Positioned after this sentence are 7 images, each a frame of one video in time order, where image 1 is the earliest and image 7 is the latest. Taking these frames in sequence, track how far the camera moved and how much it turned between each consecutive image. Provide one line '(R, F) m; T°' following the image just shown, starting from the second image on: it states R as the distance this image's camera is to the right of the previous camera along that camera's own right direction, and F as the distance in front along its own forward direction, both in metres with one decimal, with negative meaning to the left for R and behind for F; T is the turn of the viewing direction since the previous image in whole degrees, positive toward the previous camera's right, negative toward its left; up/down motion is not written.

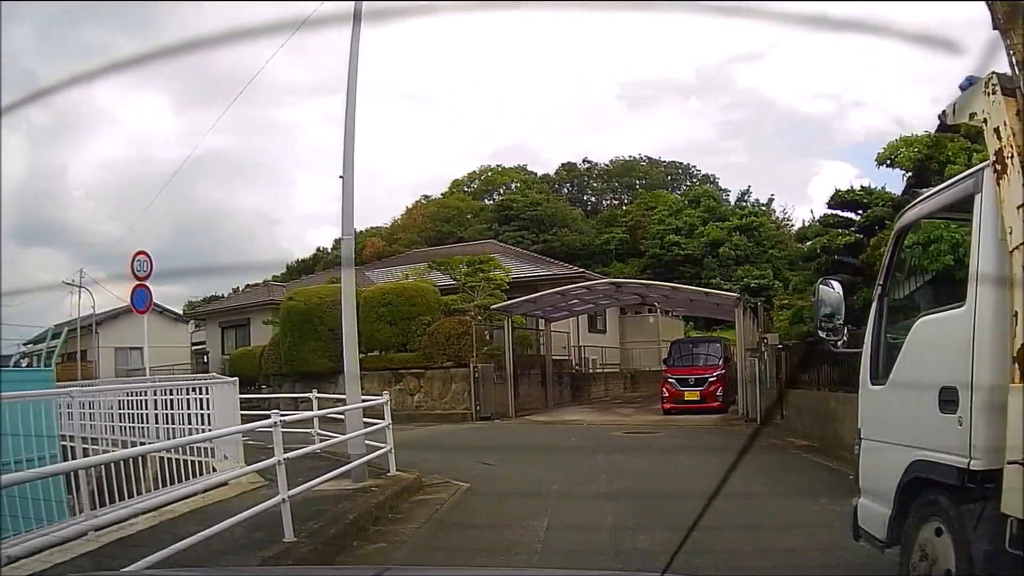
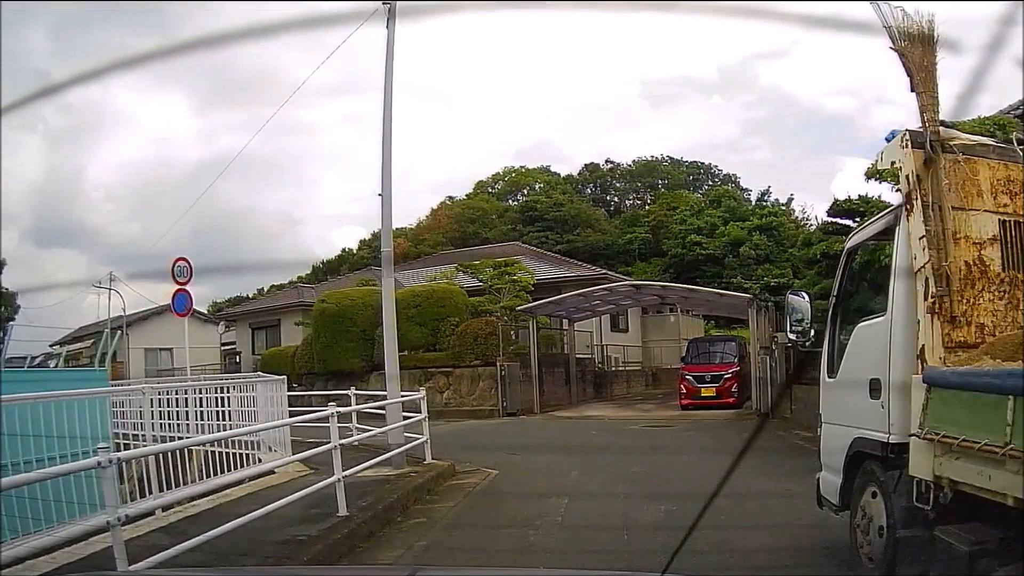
(0.0, -0.7) m; -2°
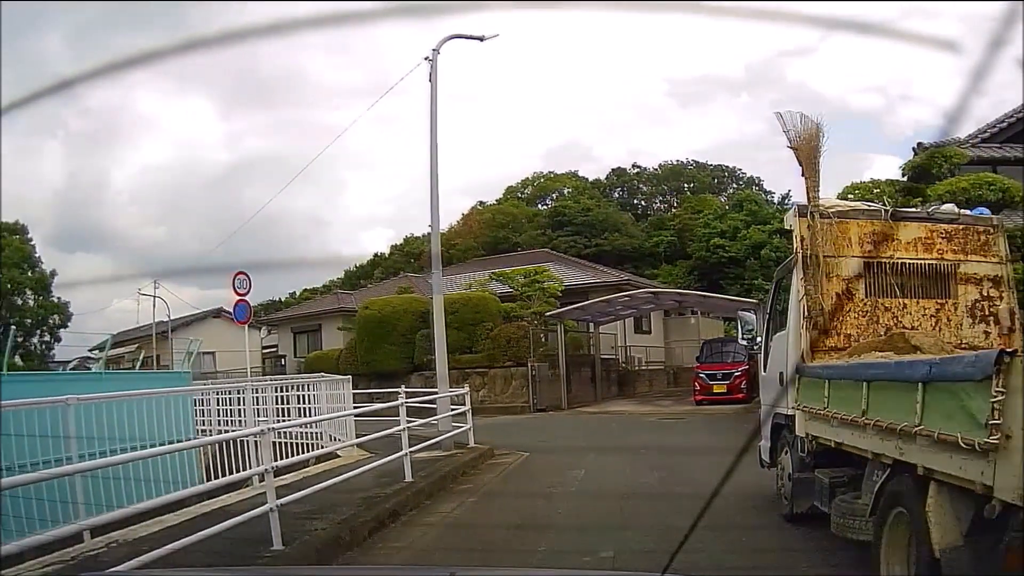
(0.0, -1.4) m; -2°
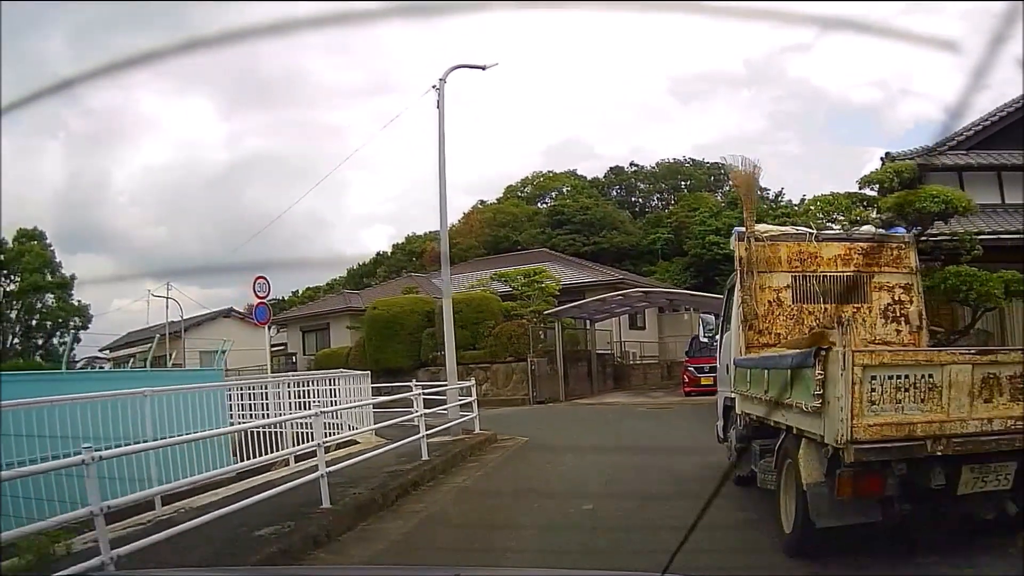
(0.0, -1.1) m; 0°
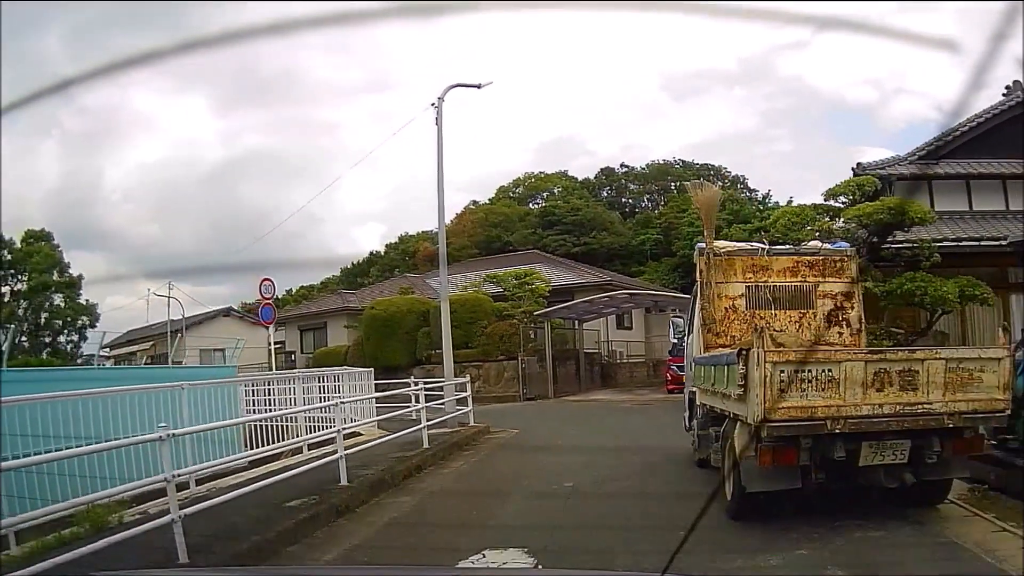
(0.0, -0.9) m; +1°
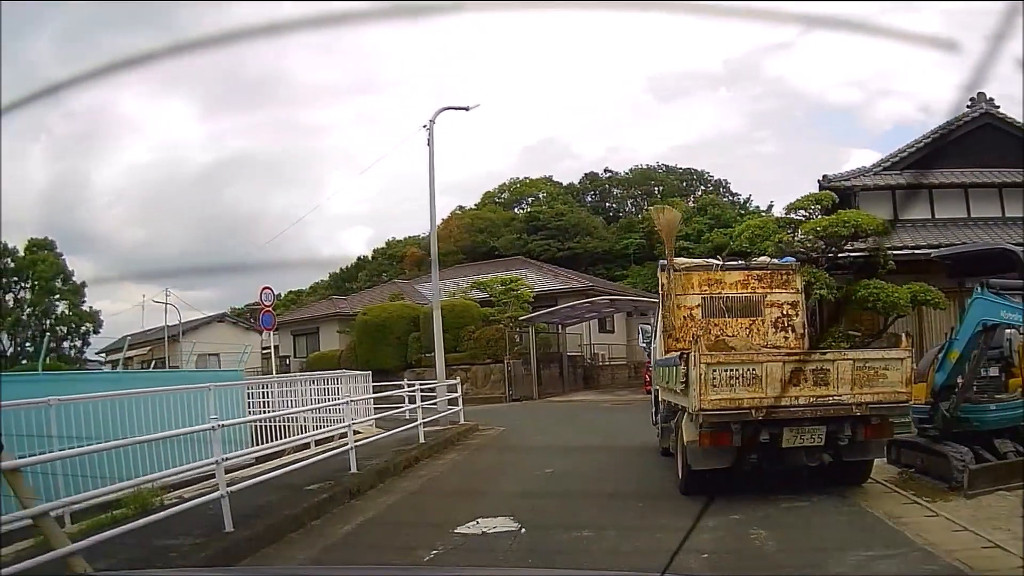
(0.0, -0.9) m; +1°
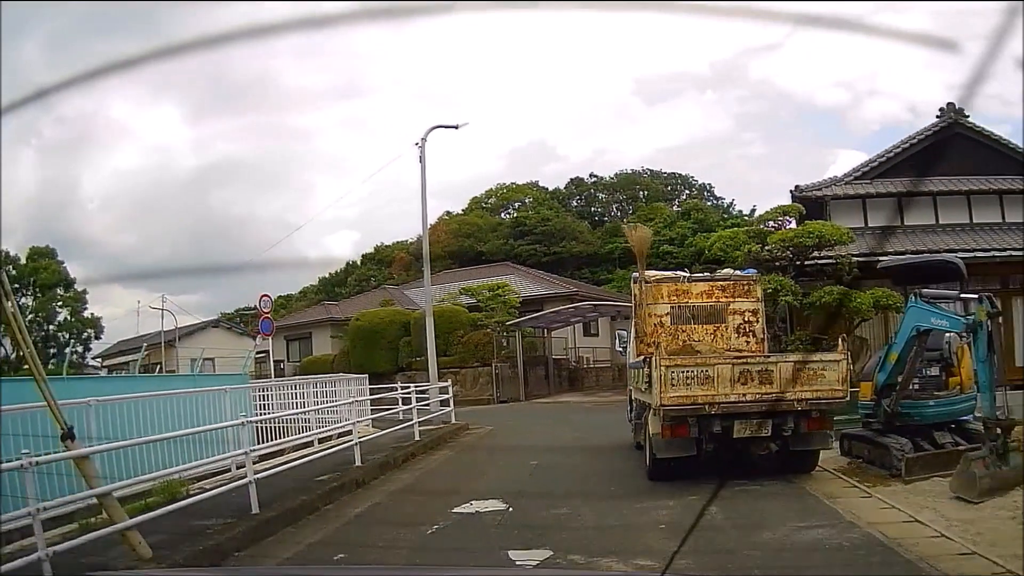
(0.0, -0.8) m; +1°
